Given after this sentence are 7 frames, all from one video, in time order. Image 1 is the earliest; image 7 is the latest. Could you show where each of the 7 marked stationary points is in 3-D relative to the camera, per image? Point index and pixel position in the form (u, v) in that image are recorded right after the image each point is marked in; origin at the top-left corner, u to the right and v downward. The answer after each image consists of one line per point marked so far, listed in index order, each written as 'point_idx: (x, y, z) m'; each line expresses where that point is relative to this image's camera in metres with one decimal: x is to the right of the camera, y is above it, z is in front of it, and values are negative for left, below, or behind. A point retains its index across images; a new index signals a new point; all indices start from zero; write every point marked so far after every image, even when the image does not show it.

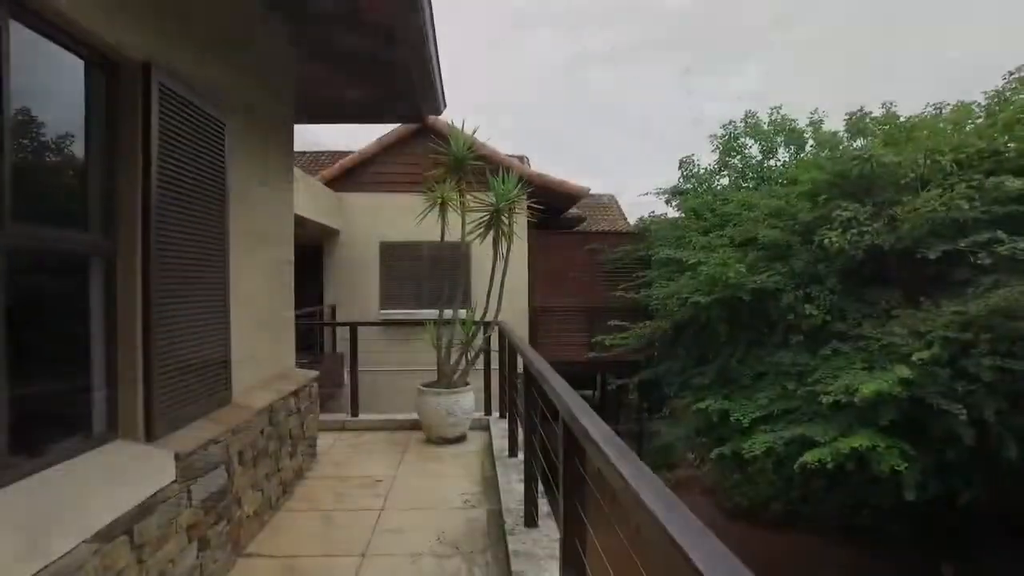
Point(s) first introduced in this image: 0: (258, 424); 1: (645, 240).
0: (-1.2, -0.6, +2.9) m
1: (+2.1, +0.7, +9.5) m
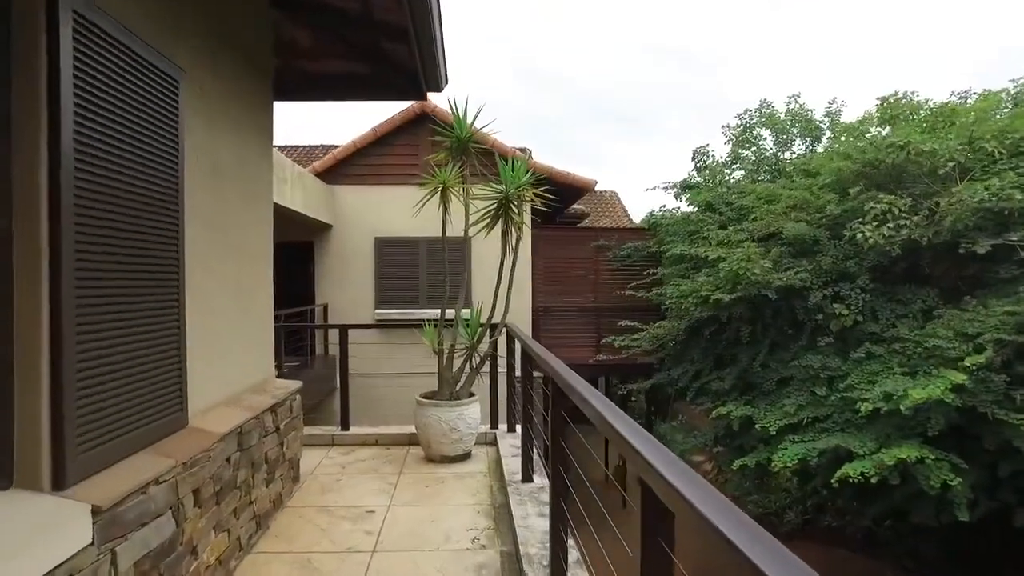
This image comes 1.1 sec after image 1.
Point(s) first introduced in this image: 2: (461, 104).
0: (-1.1, -0.6, +2.4) m
1: (+2.1, +0.8, +9.0) m
2: (-0.4, +1.3, +4.4) m
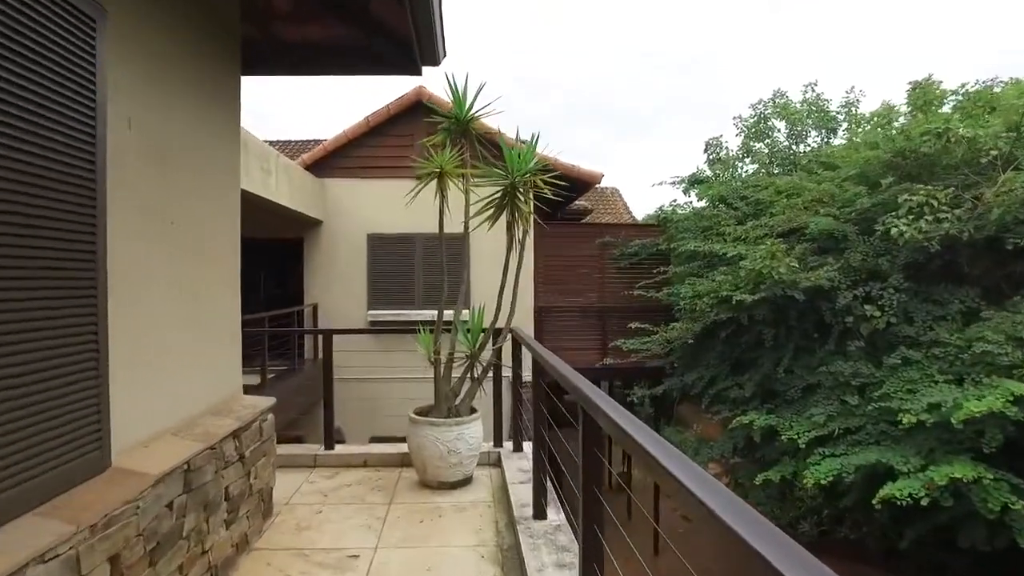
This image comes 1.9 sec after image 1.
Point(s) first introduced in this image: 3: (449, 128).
0: (-1.0, -0.6, +1.9) m
1: (+2.1, +0.8, +8.6) m
2: (-0.3, +1.3, +3.9) m
3: (-0.4, +1.0, +4.1) m
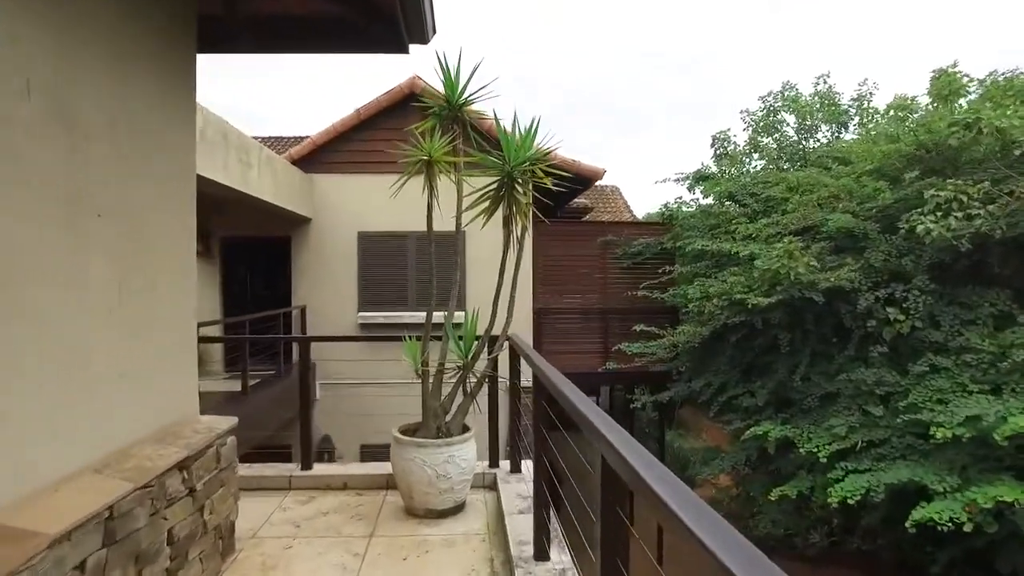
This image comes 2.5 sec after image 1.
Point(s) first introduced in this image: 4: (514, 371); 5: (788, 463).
0: (-1.0, -0.6, +1.5) m
1: (+2.1, +0.8, +8.2) m
2: (-0.3, +1.3, +3.5) m
3: (-0.4, +1.0, +3.7) m
4: (0.0, -0.5, +3.5) m
5: (+2.4, -1.5, +5.4) m
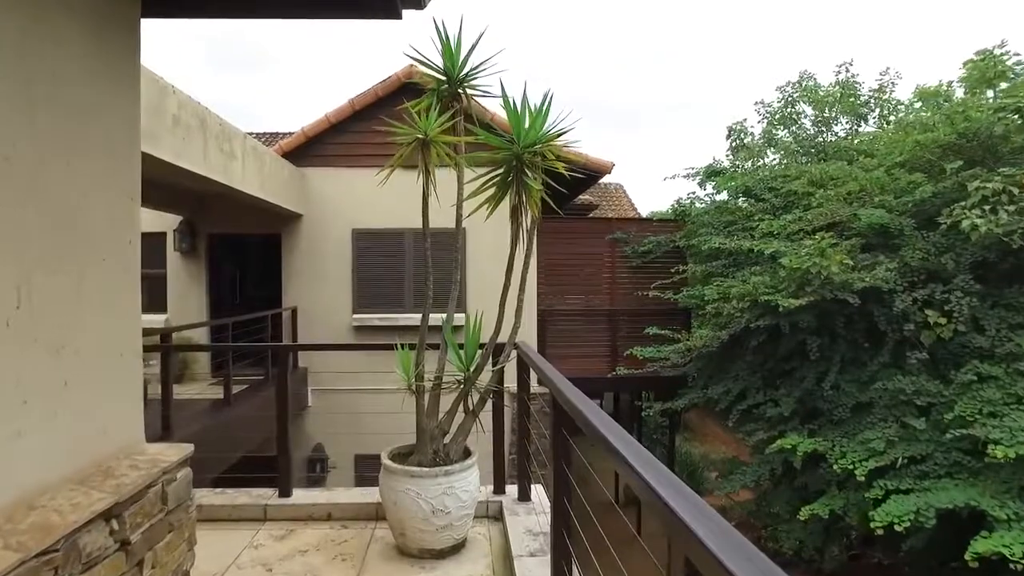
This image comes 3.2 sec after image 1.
0: (-1.0, -0.6, +1.0) m
1: (+2.1, +0.7, +7.8) m
2: (-0.3, +1.3, +3.1) m
3: (-0.4, +1.0, +3.2) m
4: (+0.1, -0.5, +3.1) m
5: (+2.4, -1.5, +5.0) m
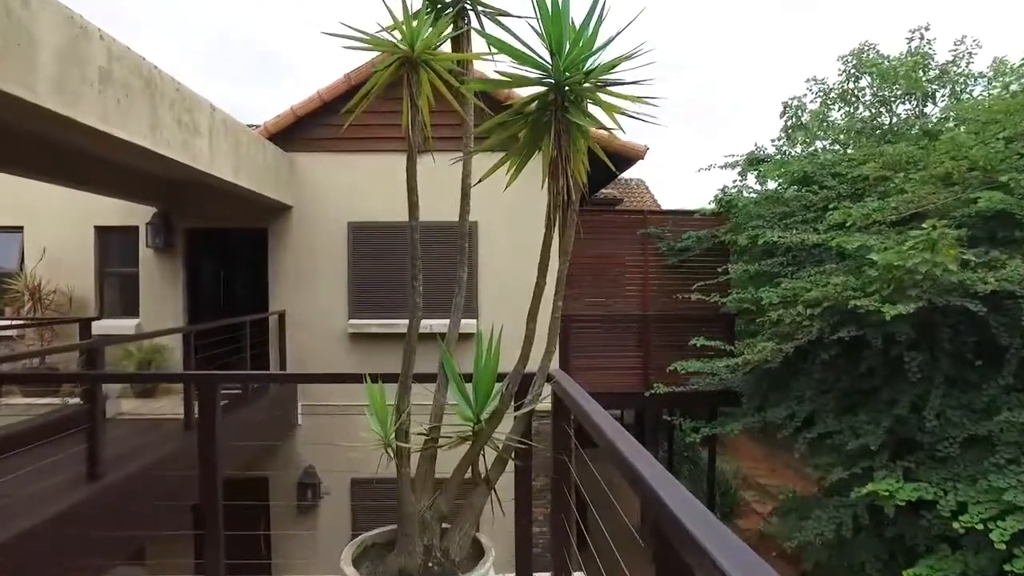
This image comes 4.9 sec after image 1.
0: (-0.9, -0.6, +0.1) m
1: (+2.3, +0.7, +6.7) m
2: (-0.2, +1.3, +2.1) m
3: (-0.3, +1.0, +2.3) m
4: (+0.2, -0.5, +2.1) m
5: (+2.6, -1.5, +4.0) m
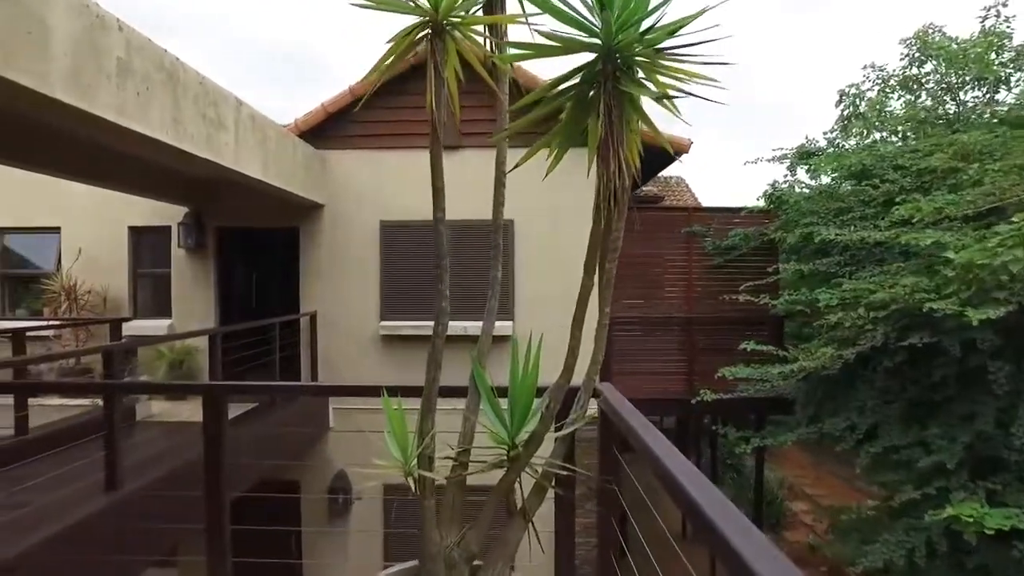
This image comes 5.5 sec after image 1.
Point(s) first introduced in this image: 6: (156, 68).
0: (-0.9, -0.6, -0.1) m
1: (+2.7, +0.7, +6.3) m
2: (-0.1, +1.3, +1.9) m
3: (-0.1, +1.0, +2.0) m
4: (+0.3, -0.5, +1.8) m
5: (+2.8, -1.6, +3.6) m
6: (-2.0, +1.2, +3.5) m
